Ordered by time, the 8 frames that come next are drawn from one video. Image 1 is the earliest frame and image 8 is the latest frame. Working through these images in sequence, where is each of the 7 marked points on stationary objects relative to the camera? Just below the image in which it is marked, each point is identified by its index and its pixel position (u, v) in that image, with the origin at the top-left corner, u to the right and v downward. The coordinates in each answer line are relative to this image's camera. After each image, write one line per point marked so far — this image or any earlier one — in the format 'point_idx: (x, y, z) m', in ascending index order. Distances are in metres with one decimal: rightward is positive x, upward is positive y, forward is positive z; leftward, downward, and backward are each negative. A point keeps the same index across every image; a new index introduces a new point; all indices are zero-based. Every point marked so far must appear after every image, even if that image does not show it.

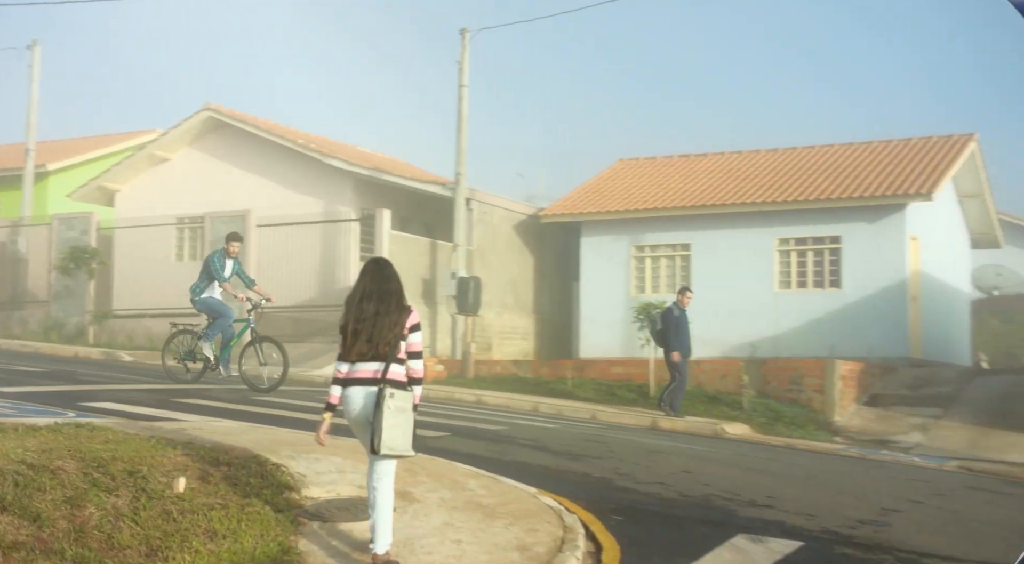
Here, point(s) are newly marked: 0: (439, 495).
0: (-0.5, -1.5, +7.1) m
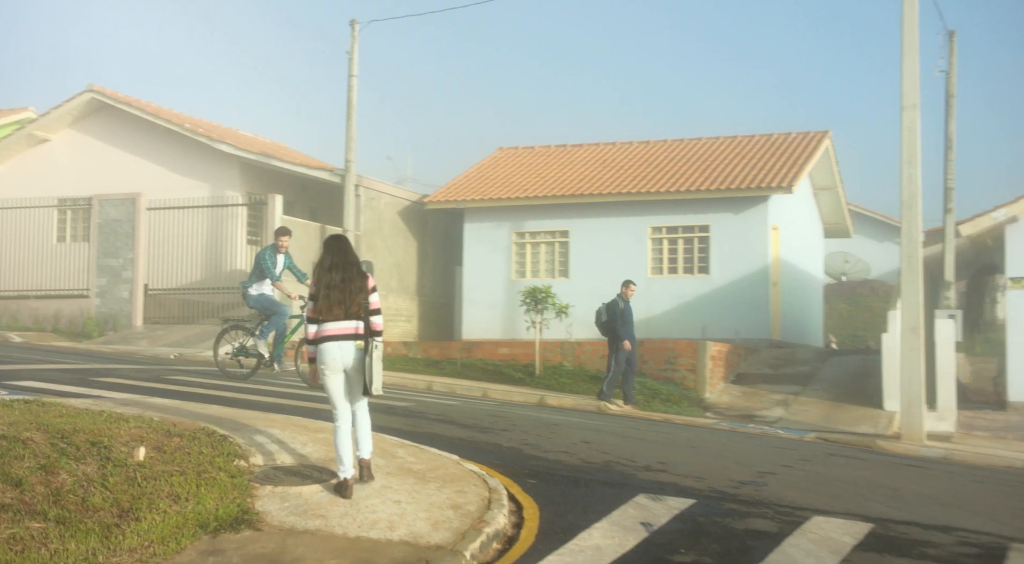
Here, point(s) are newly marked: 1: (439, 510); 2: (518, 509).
0: (-1.0, -1.4, +7.7) m
1: (-0.5, -1.6, +7.0) m
2: (0.0, -1.6, +7.3) m
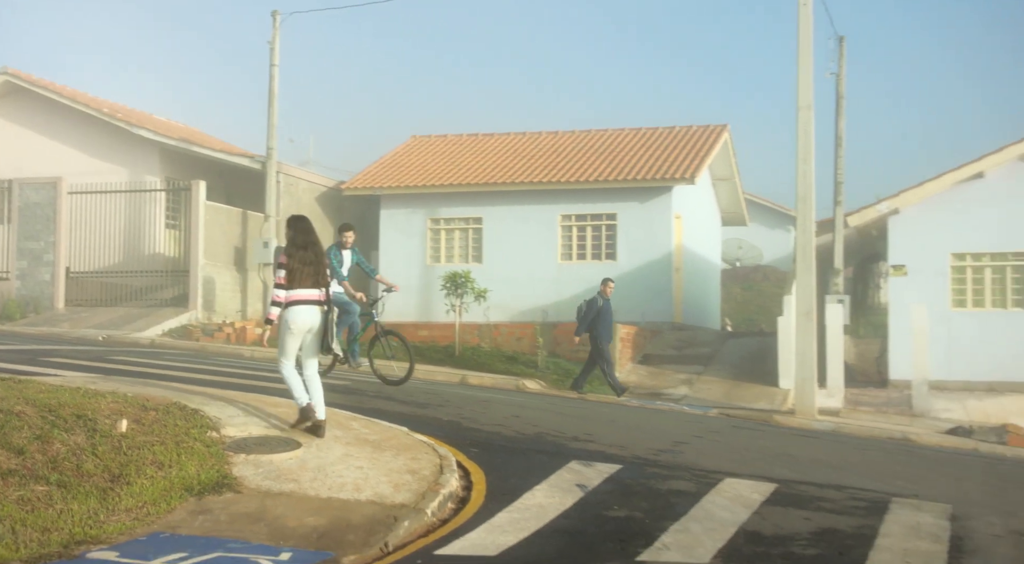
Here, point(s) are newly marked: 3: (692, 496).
0: (-1.5, -1.2, +8.4) m
1: (-0.9, -1.4, +7.8) m
2: (-0.4, -1.5, +8.1) m
3: (+1.4, -1.7, +8.1) m
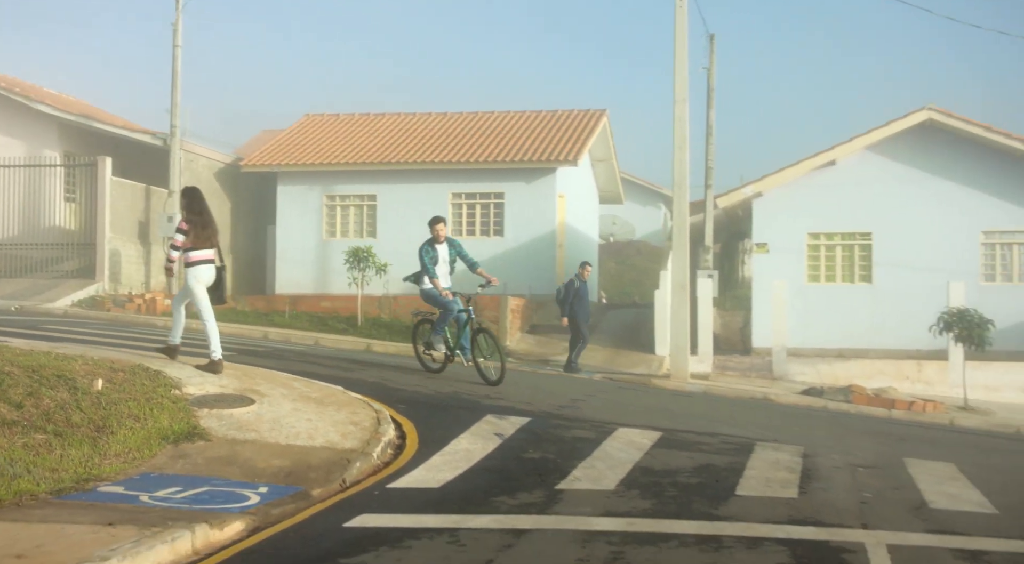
0: (-2.2, -1.0, +9.5) m
1: (-1.5, -1.2, +8.9) m
2: (-1.0, -1.3, +9.3) m
3: (+0.8, -1.5, +9.5) m
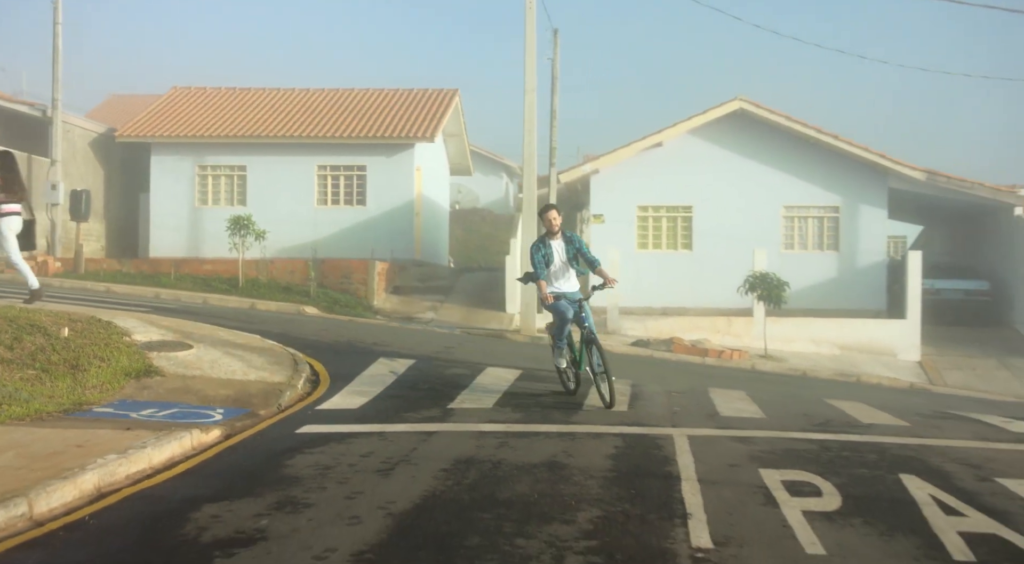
0: (-3.4, -0.6, +11.3) m
1: (-2.6, -0.9, +10.9) m
2: (-2.2, -0.9, +11.4) m
3: (-0.5, -1.1, +11.9) m
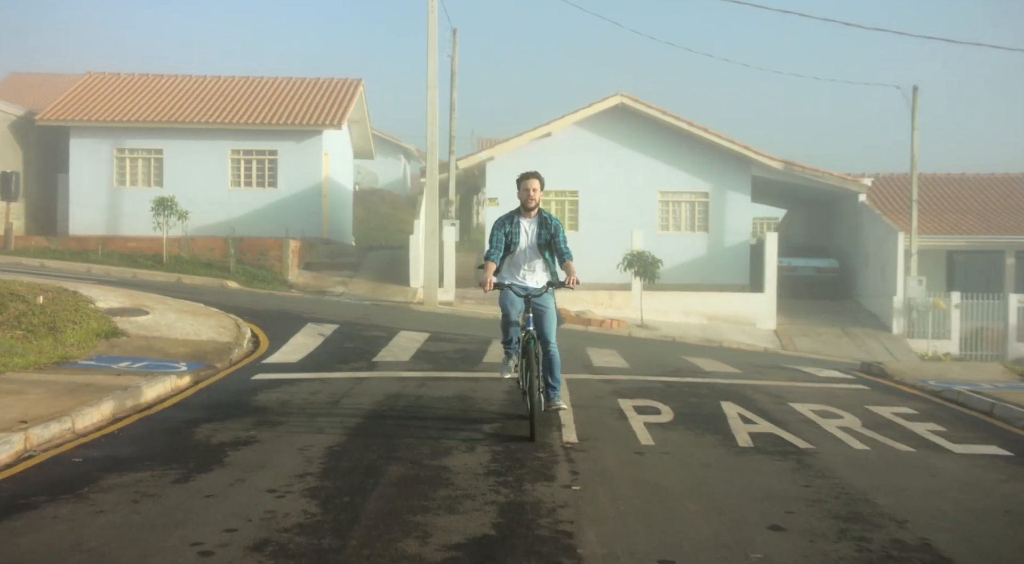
0: (-4.5, -0.3, +13.1) m
1: (-3.7, -0.6, +12.7) m
2: (-3.4, -0.6, +13.3) m
3: (-1.7, -0.8, +13.9) m
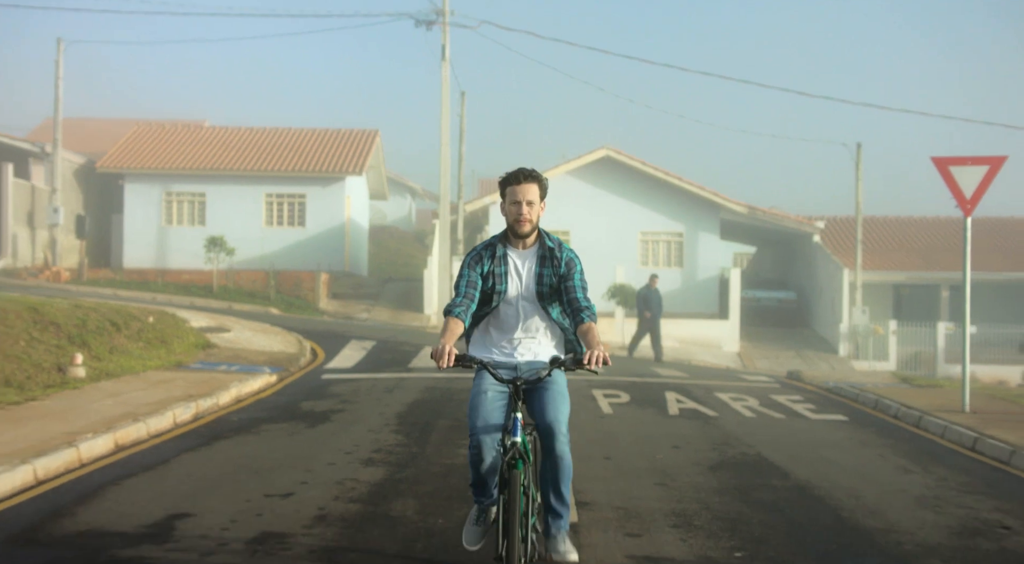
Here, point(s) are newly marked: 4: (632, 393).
0: (-4.5, -0.7, +16.6) m
1: (-3.7, -1.0, +16.2) m
2: (-3.4, -1.0, +16.8) m
3: (-1.7, -1.2, +17.4) m
4: (+1.5, -1.4, +12.6) m
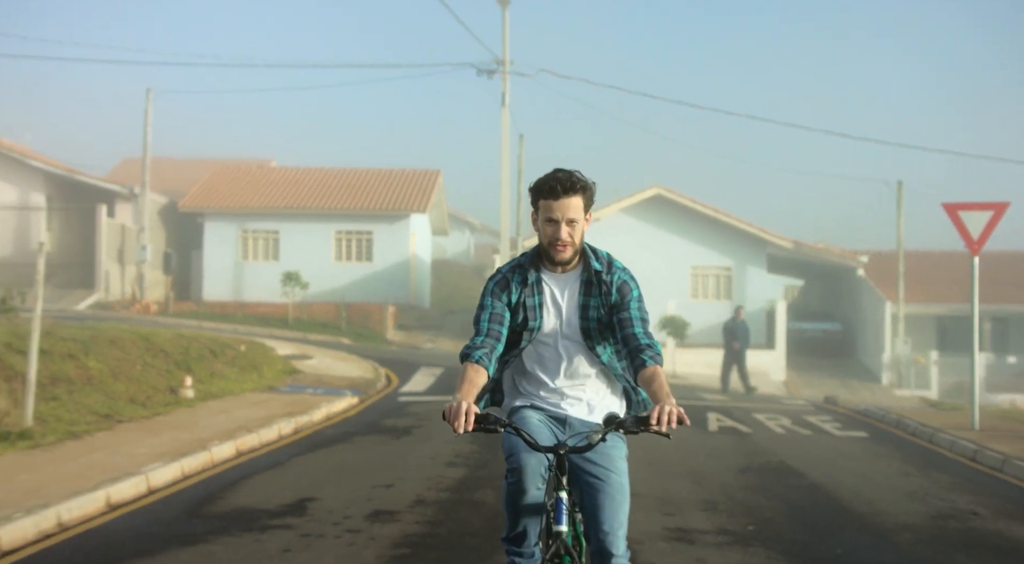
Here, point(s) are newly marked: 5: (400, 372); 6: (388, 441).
0: (-3.5, -1.3, +18.3) m
1: (-2.7, -1.5, +17.9) m
2: (-2.4, -1.6, +18.4) m
3: (-0.7, -1.8, +19.0) m
4: (+2.2, -1.8, +14.0) m
5: (-2.1, -1.6, +18.8) m
6: (-1.3, -1.7, +11.0) m
